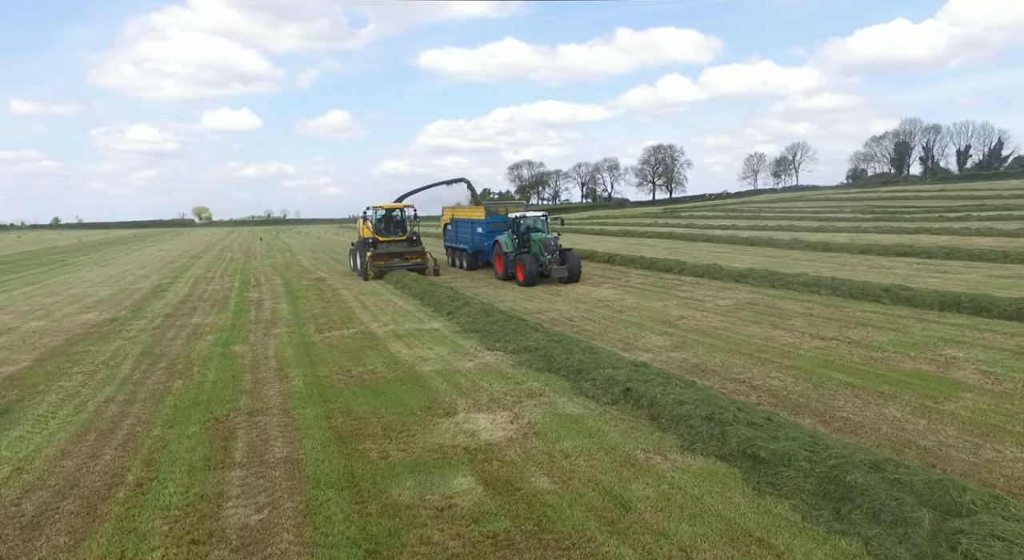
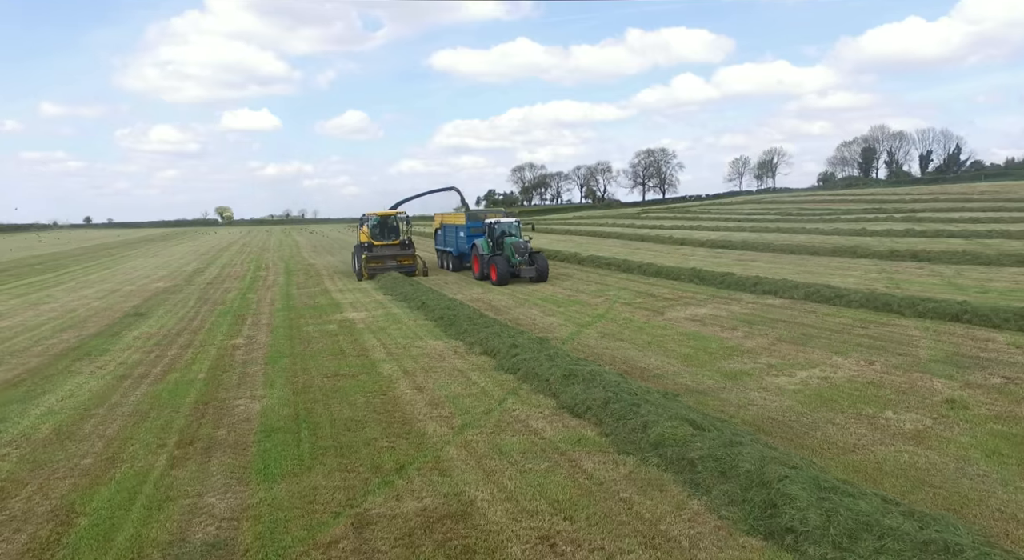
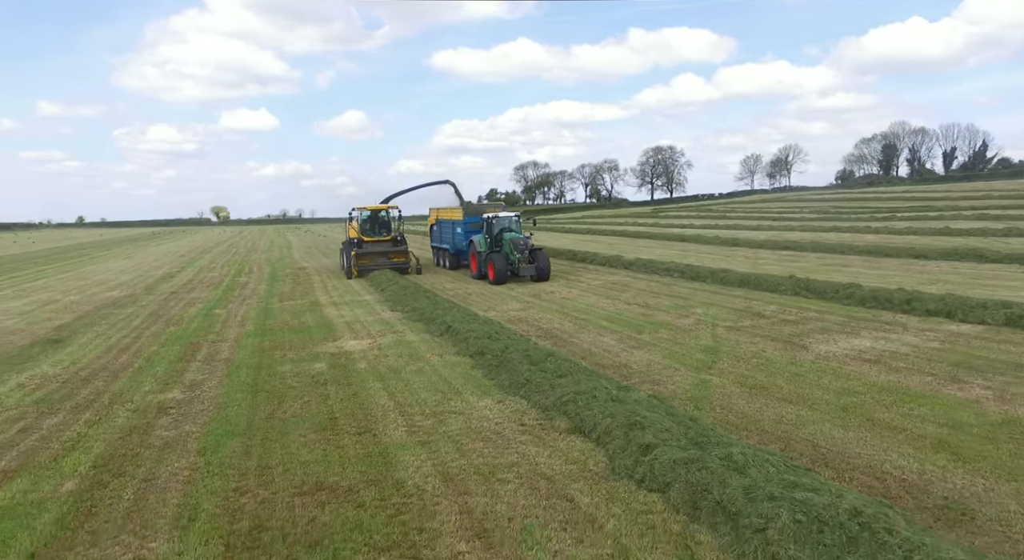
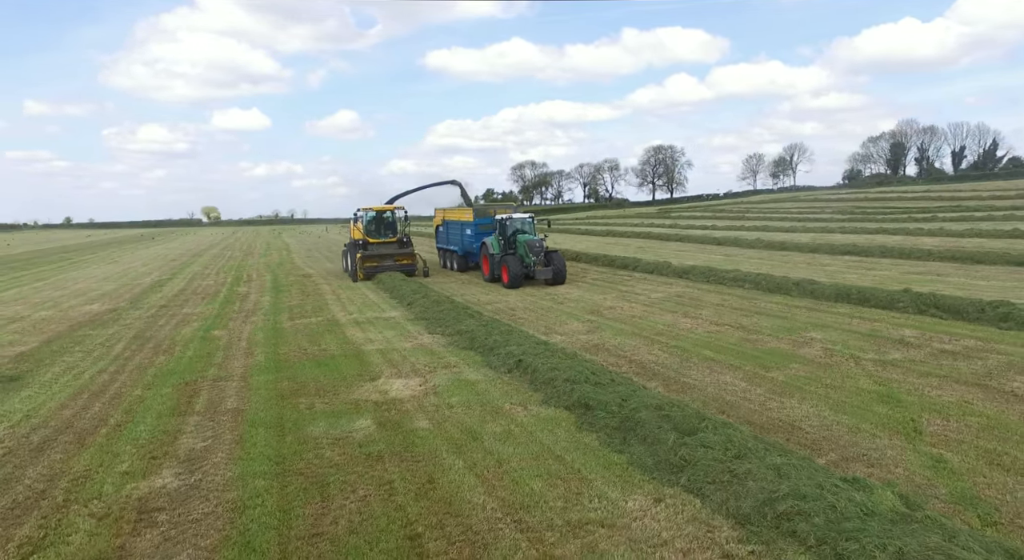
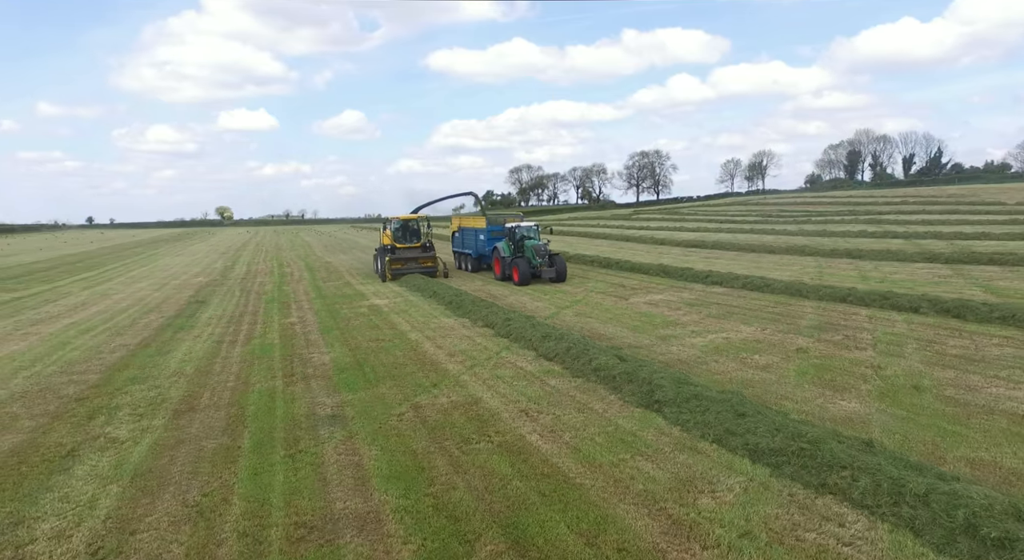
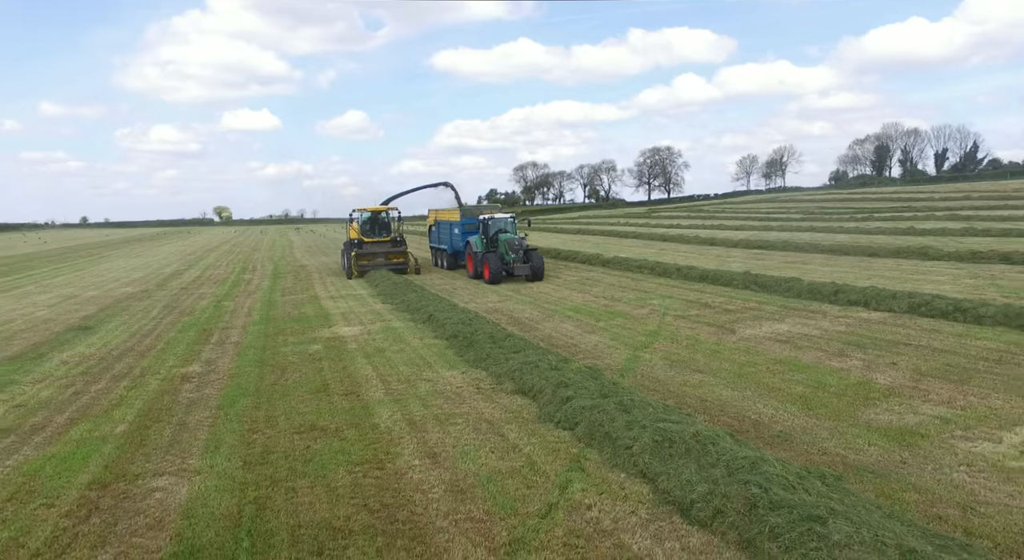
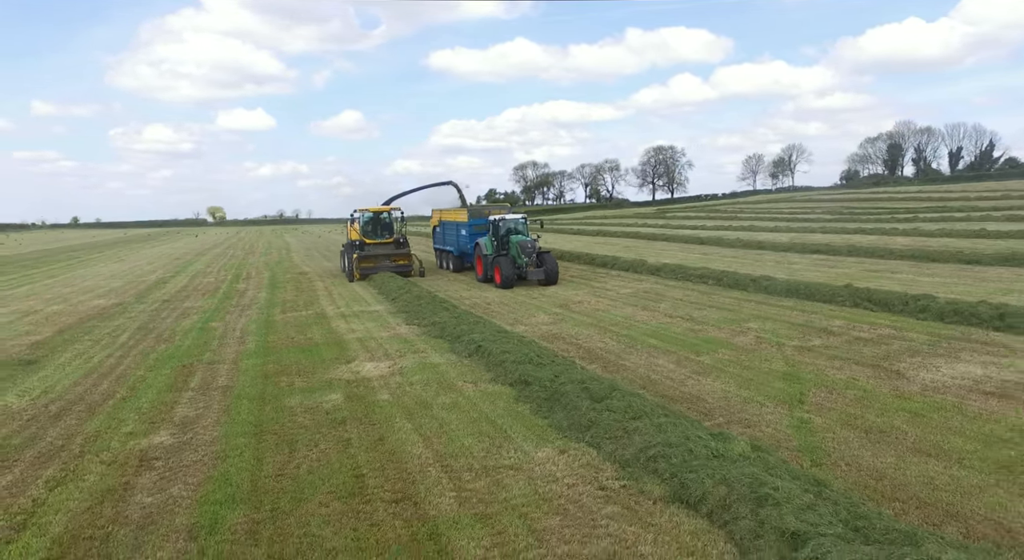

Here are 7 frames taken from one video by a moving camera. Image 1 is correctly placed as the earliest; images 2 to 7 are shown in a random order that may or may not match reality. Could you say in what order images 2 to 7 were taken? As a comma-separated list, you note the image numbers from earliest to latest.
4, 7, 3, 6, 2, 5
